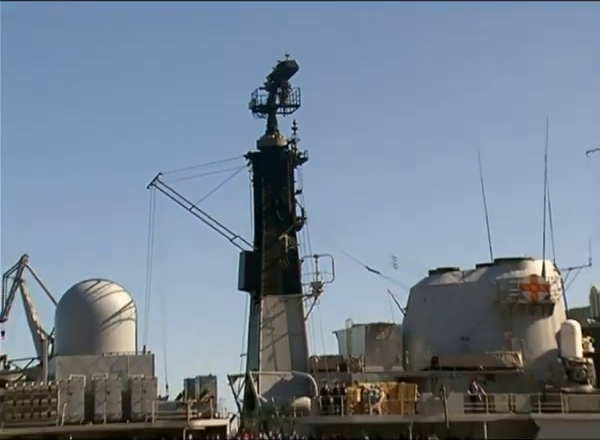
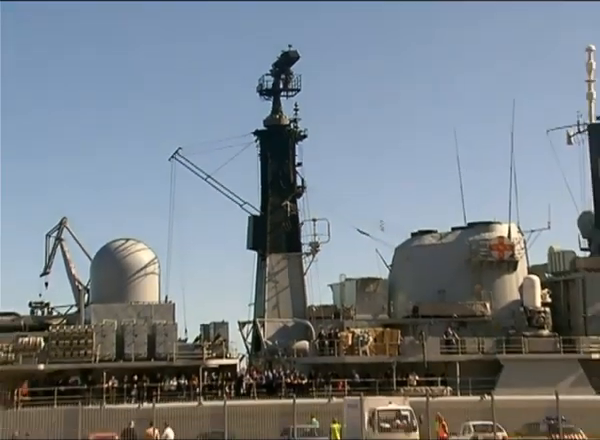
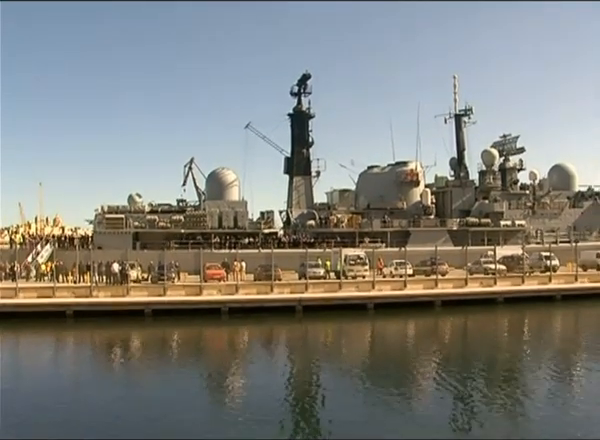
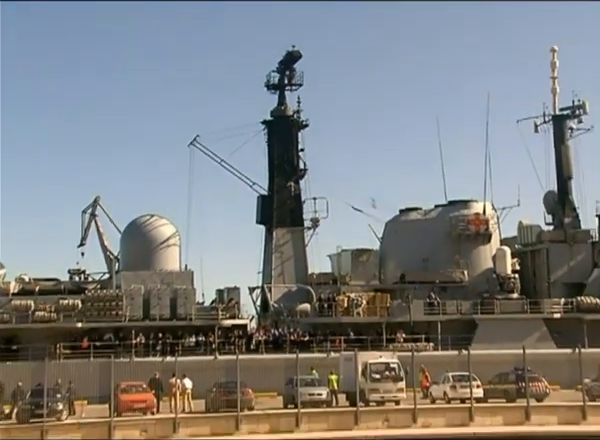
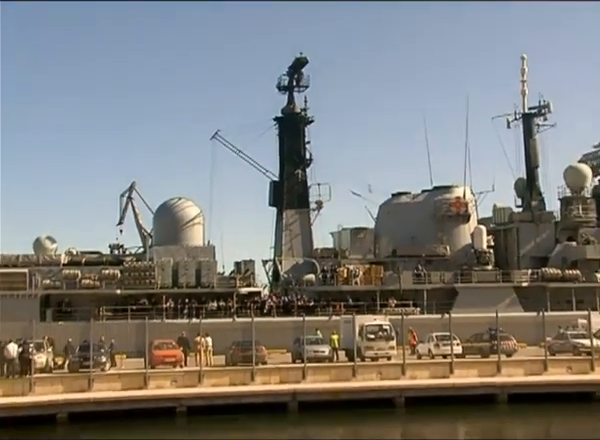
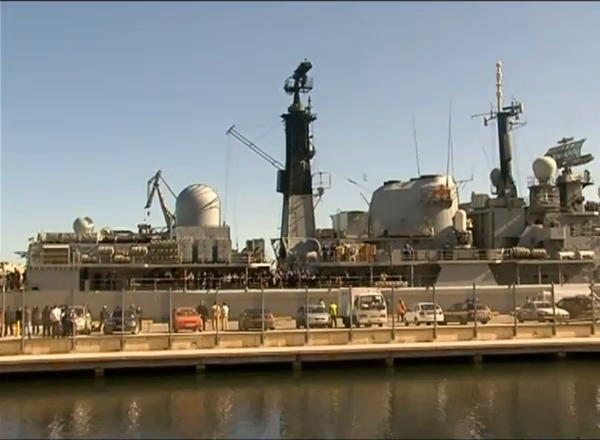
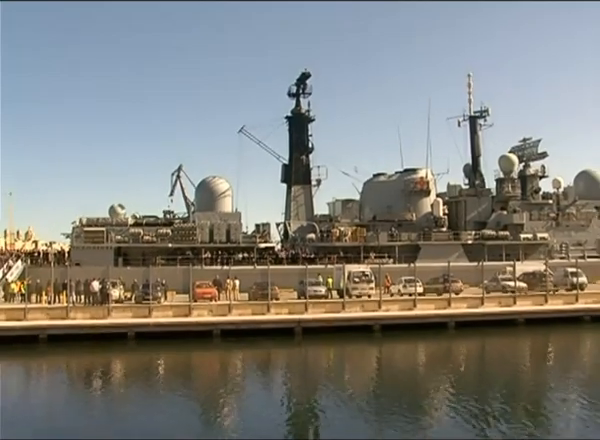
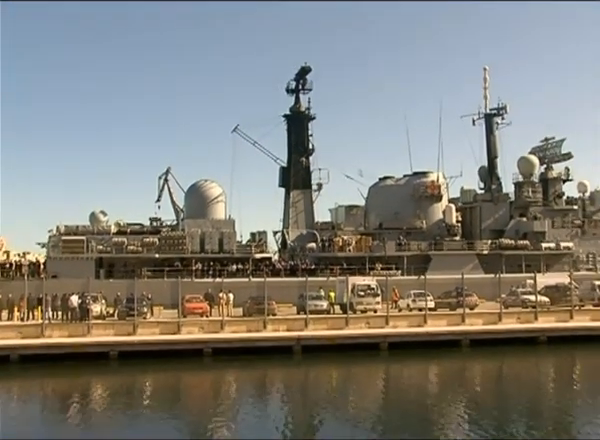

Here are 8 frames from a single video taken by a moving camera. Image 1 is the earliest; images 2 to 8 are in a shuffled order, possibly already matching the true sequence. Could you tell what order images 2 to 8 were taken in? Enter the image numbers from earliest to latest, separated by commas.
2, 4, 5, 6, 8, 7, 3
